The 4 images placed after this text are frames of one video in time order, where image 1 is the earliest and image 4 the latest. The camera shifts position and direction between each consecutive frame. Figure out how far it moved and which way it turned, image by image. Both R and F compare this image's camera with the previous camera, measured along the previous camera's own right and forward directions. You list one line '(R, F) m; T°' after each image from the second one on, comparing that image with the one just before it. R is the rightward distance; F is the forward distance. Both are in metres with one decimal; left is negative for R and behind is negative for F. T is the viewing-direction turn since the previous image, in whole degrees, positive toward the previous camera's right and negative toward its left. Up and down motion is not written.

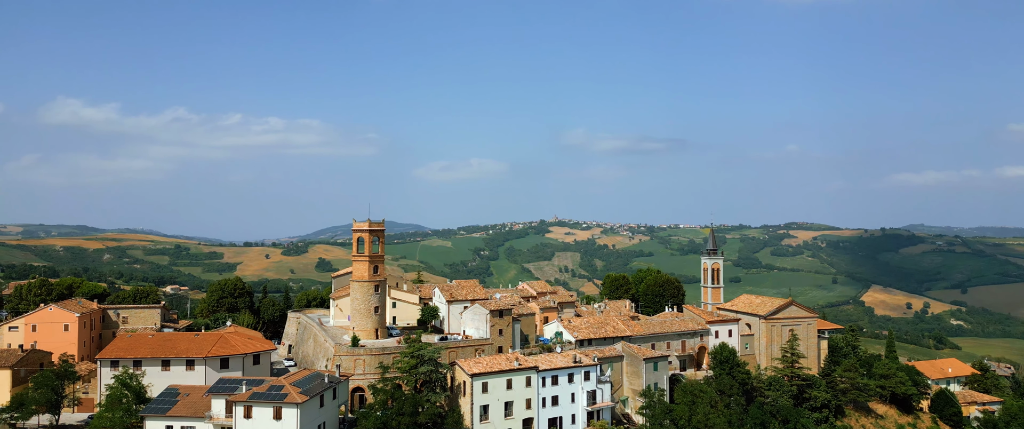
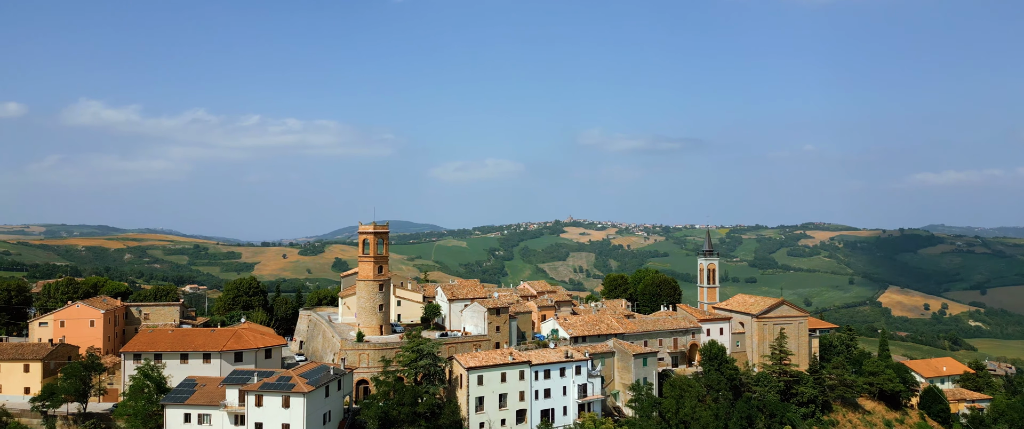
(+1.3, -2.3) m; -1°
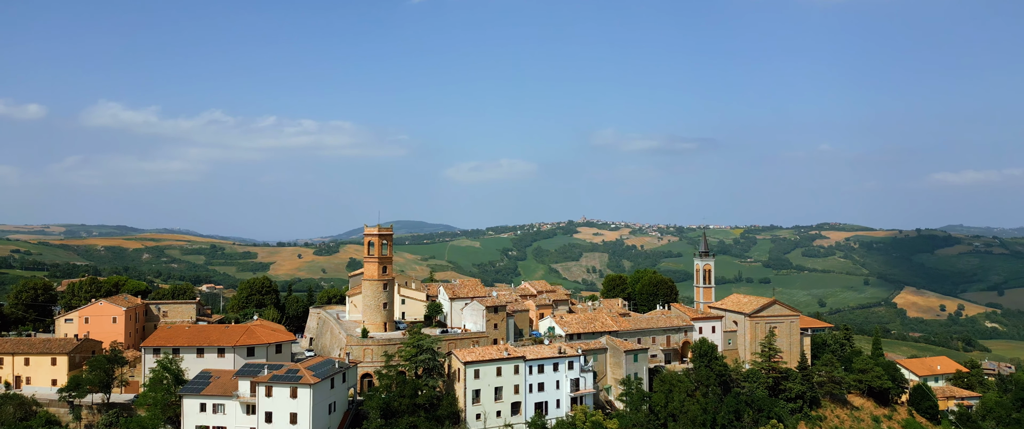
(+1.2, -2.2) m; -1°
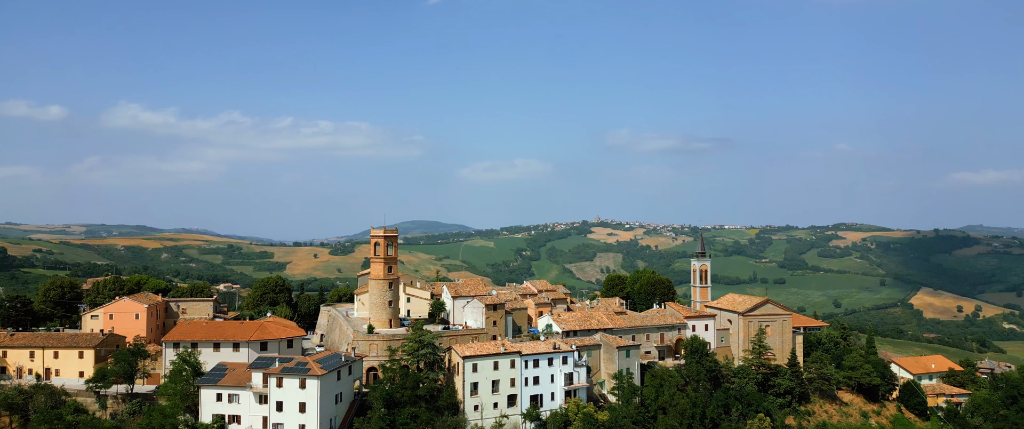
(+1.2, -2.4) m; -1°
